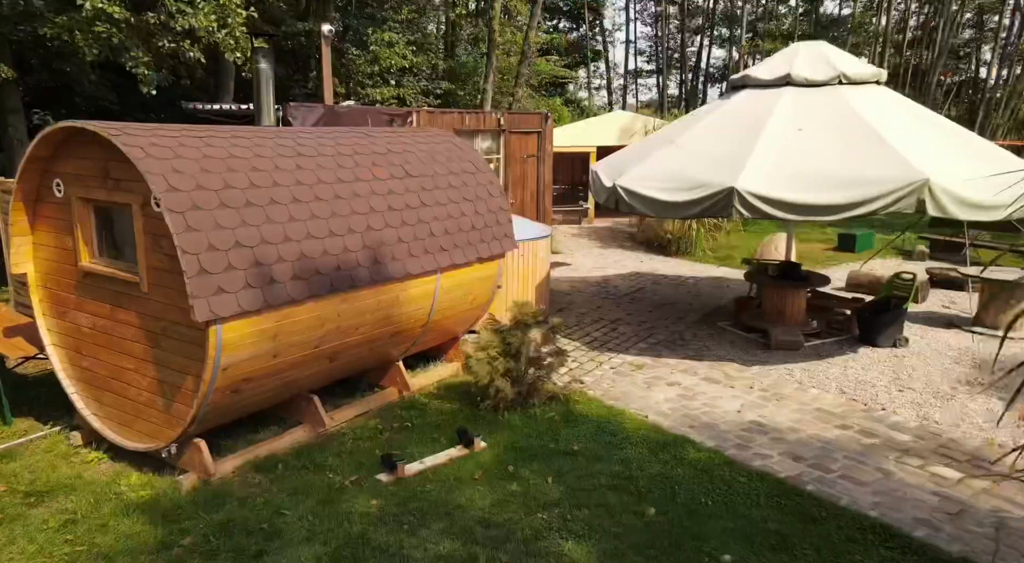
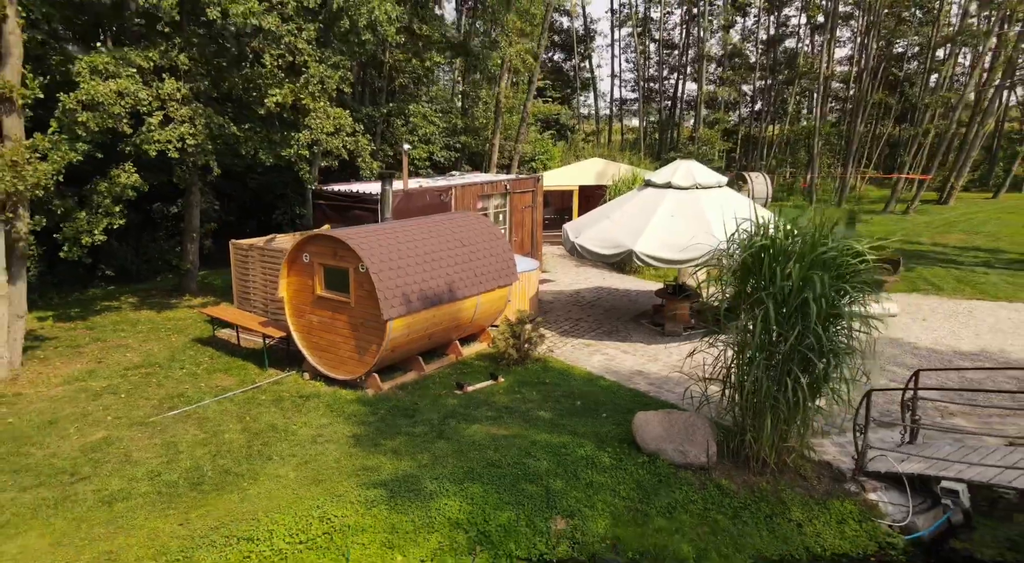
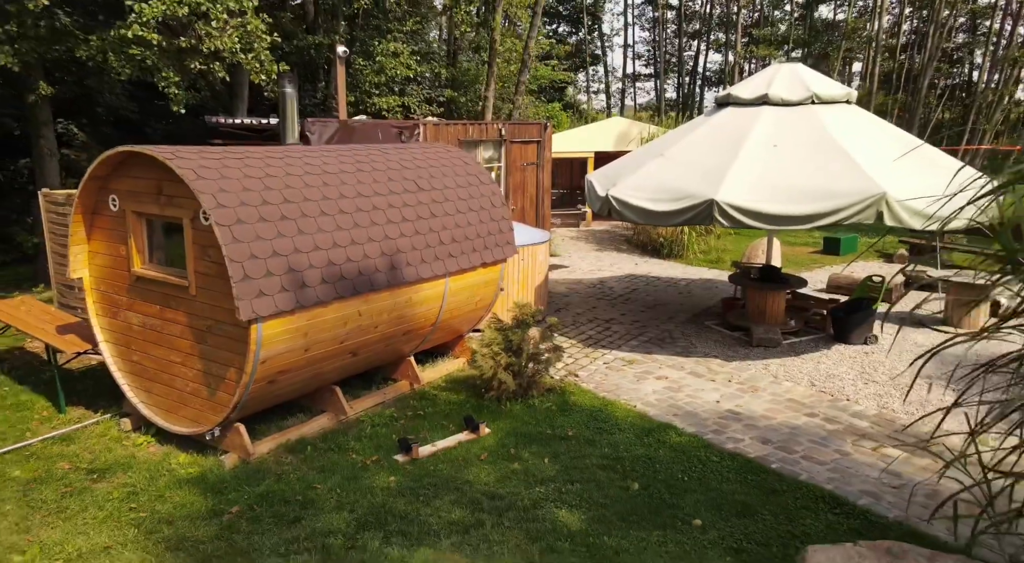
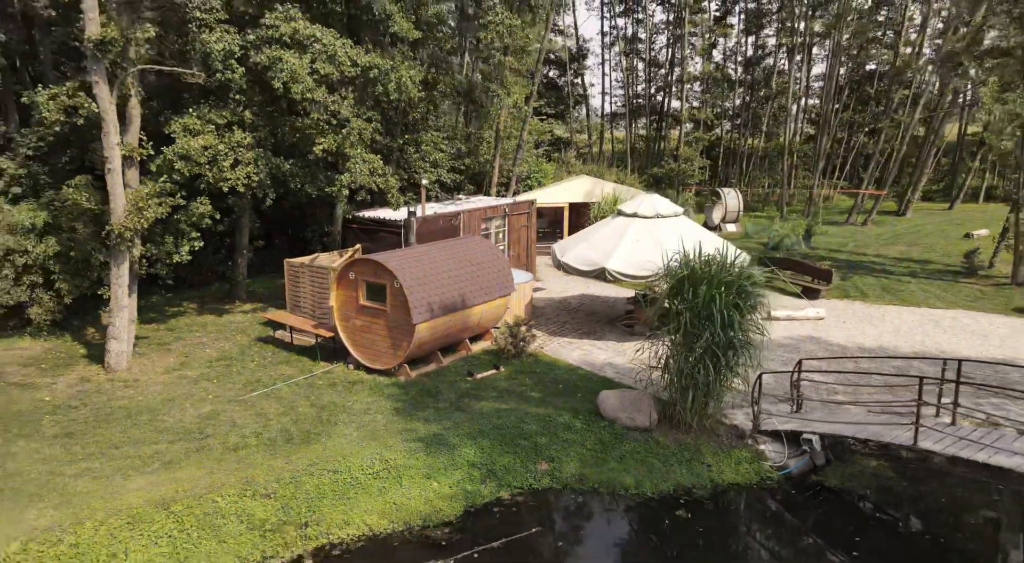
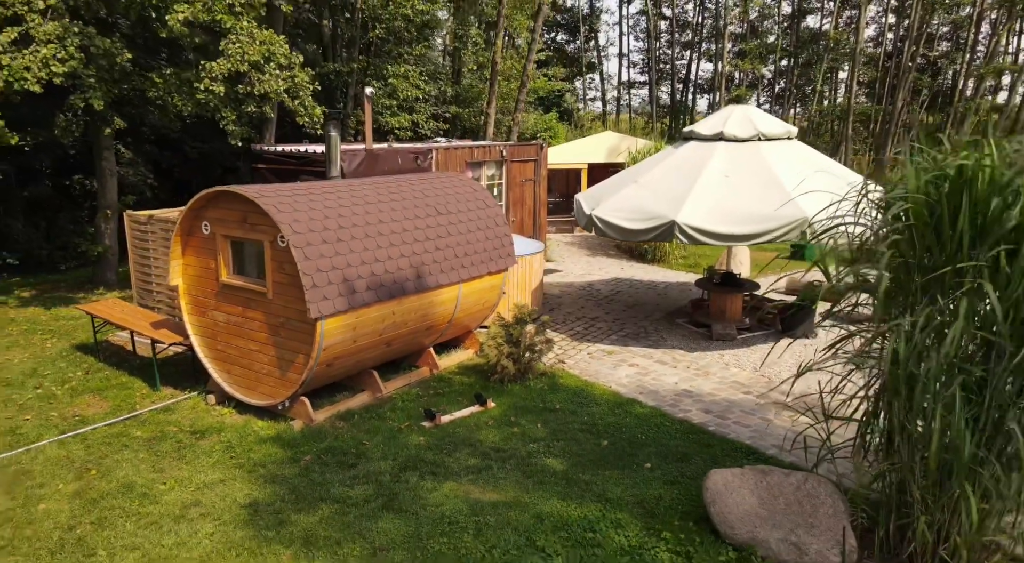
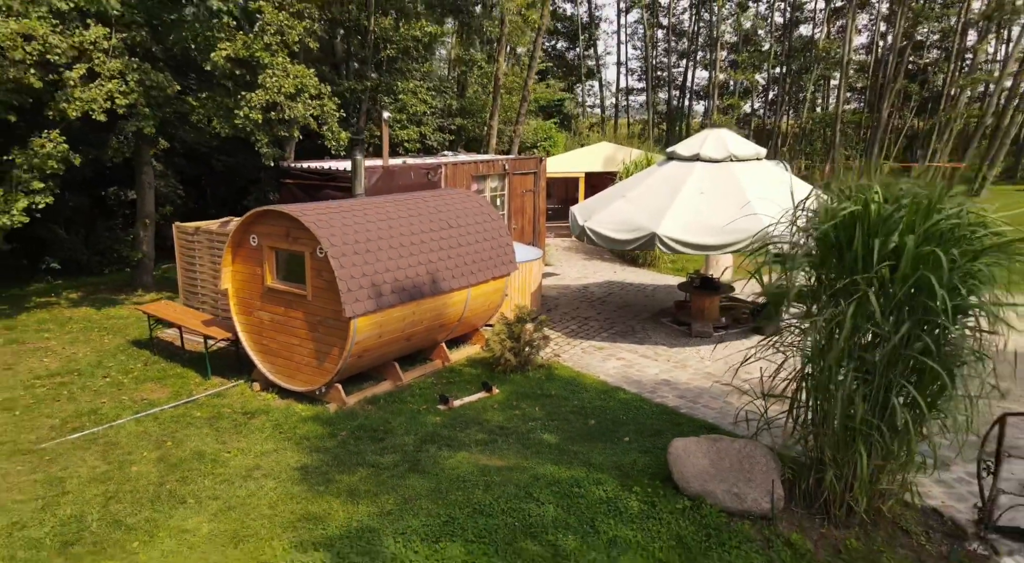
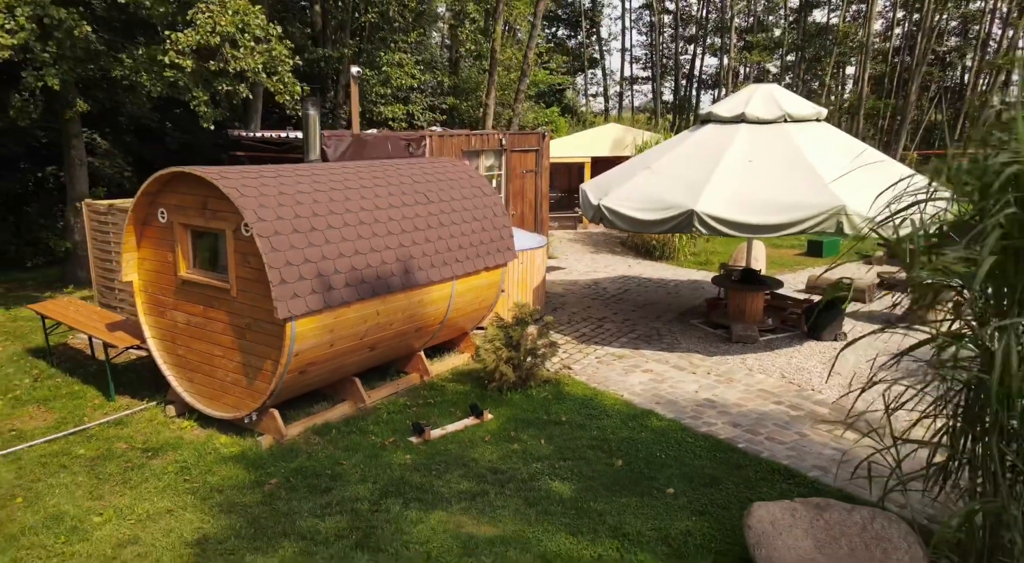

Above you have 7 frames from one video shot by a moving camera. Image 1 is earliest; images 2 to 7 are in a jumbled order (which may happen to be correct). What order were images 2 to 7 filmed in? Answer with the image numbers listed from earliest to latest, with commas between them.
3, 7, 5, 6, 2, 4
